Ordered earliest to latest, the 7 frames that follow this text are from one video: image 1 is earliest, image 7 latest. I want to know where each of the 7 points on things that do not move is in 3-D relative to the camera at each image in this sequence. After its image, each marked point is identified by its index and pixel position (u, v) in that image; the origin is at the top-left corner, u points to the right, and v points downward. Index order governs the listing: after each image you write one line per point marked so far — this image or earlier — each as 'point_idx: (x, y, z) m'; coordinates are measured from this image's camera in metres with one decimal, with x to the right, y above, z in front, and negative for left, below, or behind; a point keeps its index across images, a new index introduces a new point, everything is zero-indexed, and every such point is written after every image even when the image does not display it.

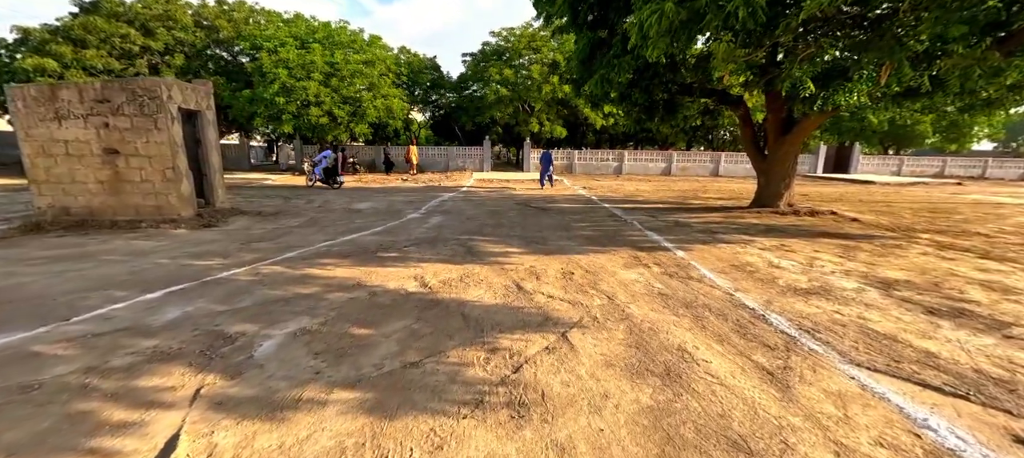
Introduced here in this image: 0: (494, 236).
0: (-0.3, -0.1, +6.7) m
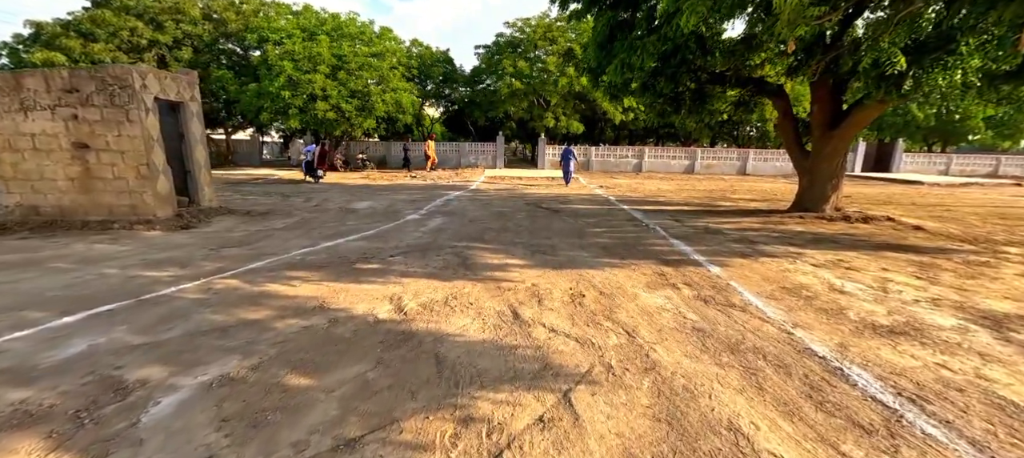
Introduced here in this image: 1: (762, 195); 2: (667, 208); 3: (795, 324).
0: (-0.3, -0.2, +5.9) m
1: (+7.7, +1.0, +12.1) m
2: (+3.6, +0.5, +9.2) m
3: (+2.3, -0.8, +3.2) m
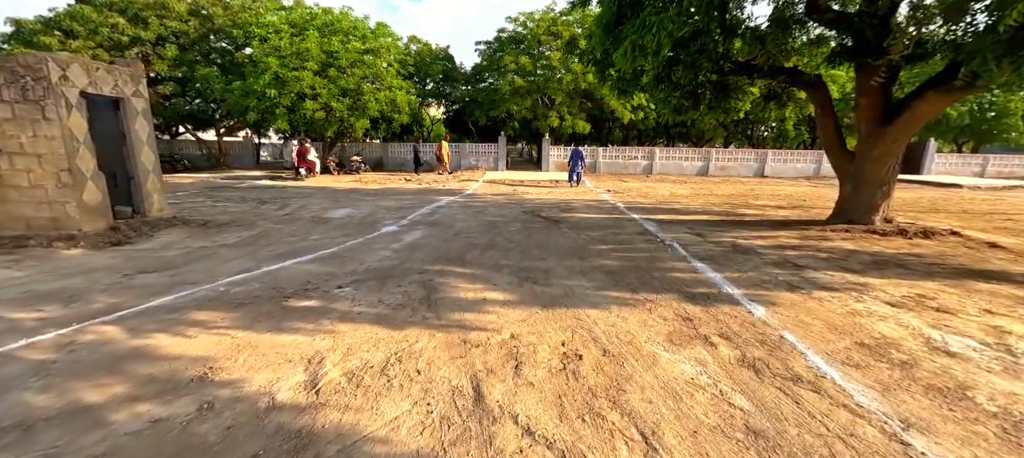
0: (-0.4, -0.5, +4.8) m
1: (+7.7, +0.8, +10.8) m
2: (+3.5, +0.2, +8.0) m
3: (+2.1, -1.0, +2.1) m
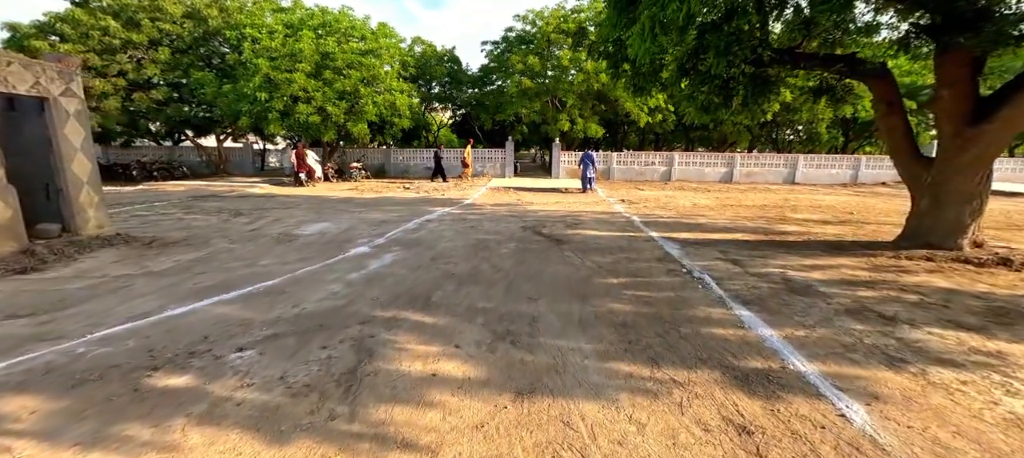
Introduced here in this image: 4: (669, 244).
0: (-0.6, -0.8, +3.6) m
1: (+7.7, +0.4, +9.4) m
2: (+3.4, -0.1, +6.7) m
3: (+1.8, -1.3, +0.8) m
4: (+2.4, -0.2, +6.0) m
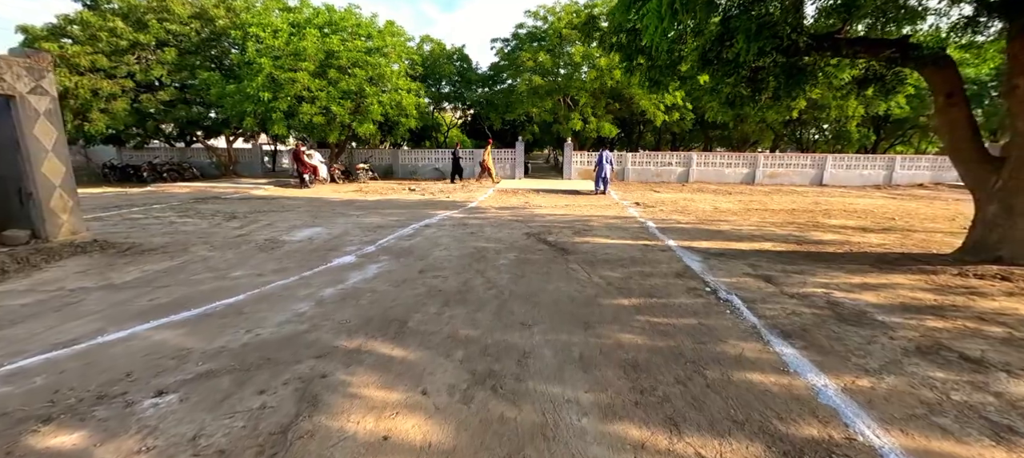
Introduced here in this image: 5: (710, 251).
0: (-0.7, -0.9, +3.0) m
1: (+7.8, +0.2, +8.5) m
2: (+3.4, -0.3, +6.0) m
3: (+1.6, -1.4, +0.2) m
4: (+2.4, -0.4, +5.3) m
5: (+2.8, -0.3, +5.6) m
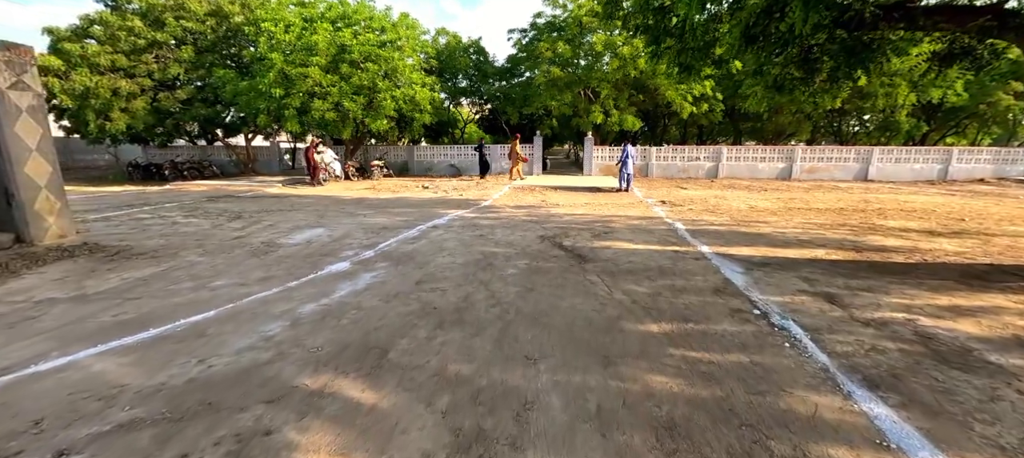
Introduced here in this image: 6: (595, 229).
0: (-0.7, -0.9, +2.5) m
1: (+8.1, +0.2, +7.4) m
2: (+3.6, -0.3, +5.2) m
3: (+1.4, -1.5, -0.5) m
4: (+2.5, -0.4, +4.6) m
5: (+2.9, -0.4, +4.8) m
6: (+1.4, 0.0, +6.9) m
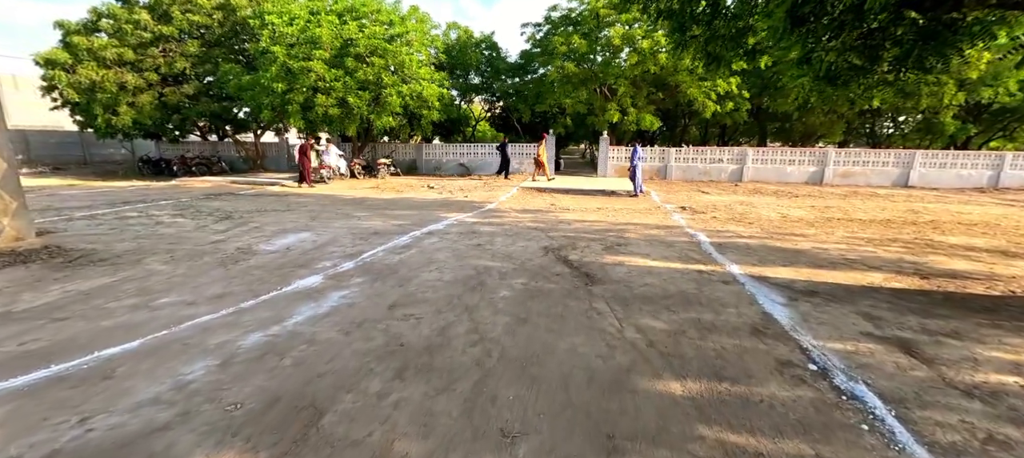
0: (-0.9, -1.1, +1.8) m
1: (+8.1, -0.1, +6.4) m
2: (+3.5, -0.5, +4.4) m
3: (+1.1, -1.7, -1.3) m
4: (+2.4, -0.6, +3.8) m
5: (+2.8, -0.6, +4.0) m
6: (+1.5, -0.2, +6.1) m
